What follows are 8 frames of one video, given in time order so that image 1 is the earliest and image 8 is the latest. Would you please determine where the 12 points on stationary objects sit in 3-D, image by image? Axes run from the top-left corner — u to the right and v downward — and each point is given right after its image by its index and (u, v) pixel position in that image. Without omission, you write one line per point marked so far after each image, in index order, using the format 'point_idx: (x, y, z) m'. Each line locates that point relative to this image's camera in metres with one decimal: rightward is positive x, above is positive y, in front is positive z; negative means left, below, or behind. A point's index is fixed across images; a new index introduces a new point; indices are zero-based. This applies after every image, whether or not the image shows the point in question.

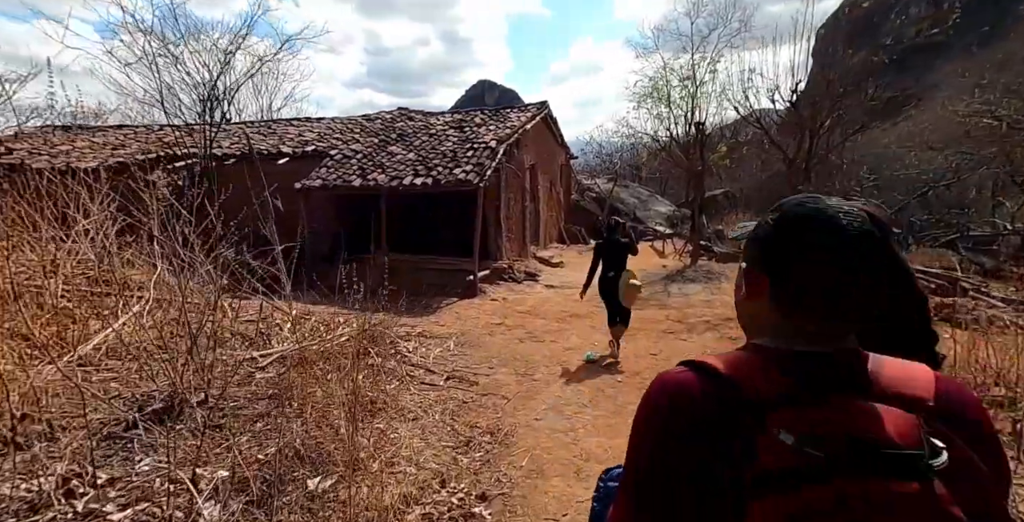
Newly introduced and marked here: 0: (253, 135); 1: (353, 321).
0: (-6.3, +3.1, +13.3) m
1: (-1.9, -0.7, +6.5) m
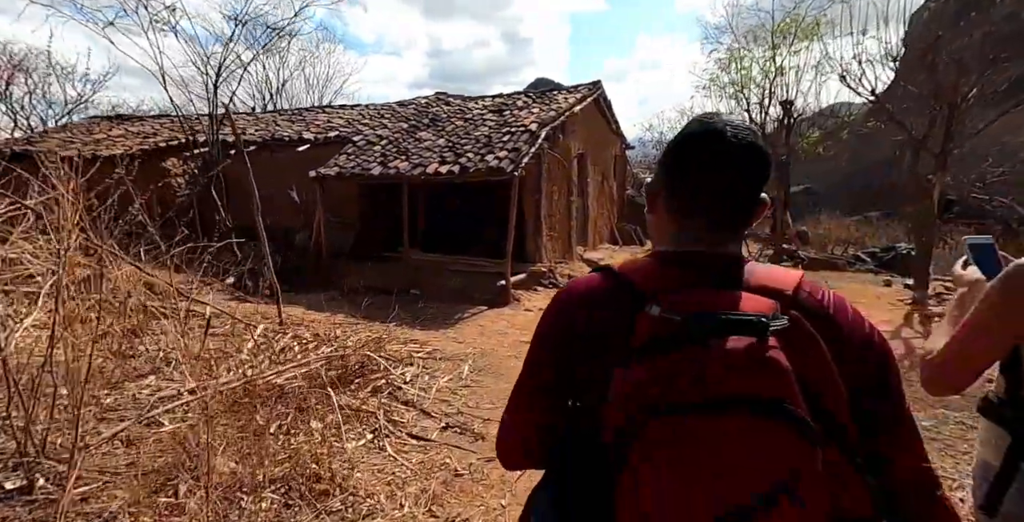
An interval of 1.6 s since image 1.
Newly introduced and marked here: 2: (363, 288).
0: (-5.3, +3.2, +12.3) m
1: (-1.6, -0.7, +5.2) m
2: (-2.4, -0.5, +9.1) m
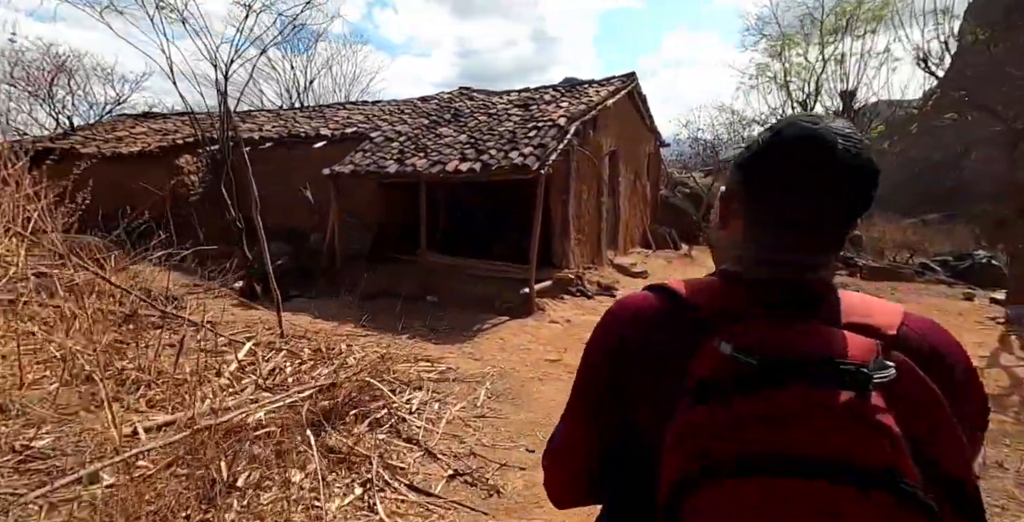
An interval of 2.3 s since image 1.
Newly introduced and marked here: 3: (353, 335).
0: (-4.7, +3.1, +11.8) m
1: (-1.4, -0.8, +4.6) m
2: (-2.0, -0.5, +8.5) m
3: (-1.8, -0.8, +6.1) m
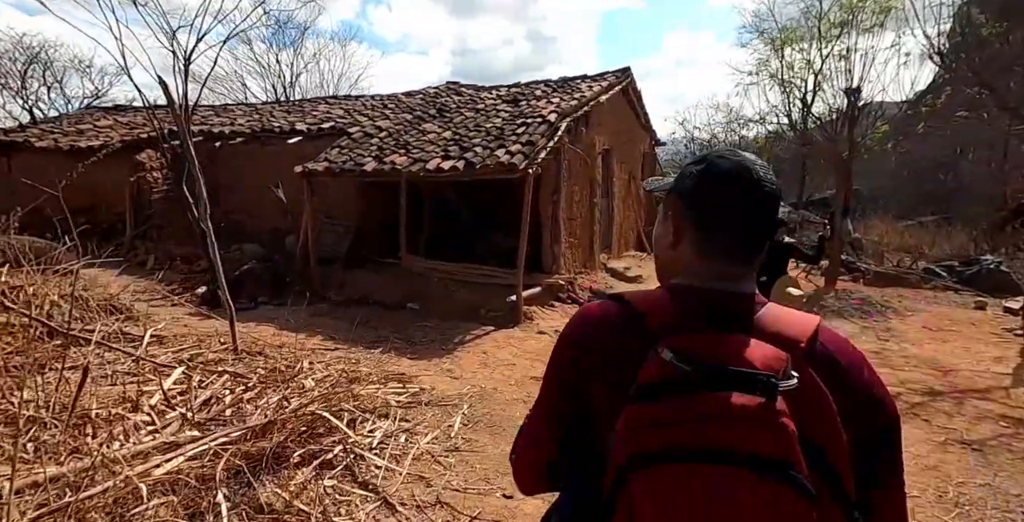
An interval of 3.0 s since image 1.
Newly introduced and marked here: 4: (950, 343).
0: (-4.9, +3.1, +11.2) m
1: (-1.6, -0.9, +4.0) m
2: (-2.3, -0.6, +8.0) m
3: (-1.9, -0.9, +5.5) m
4: (+6.7, -1.3, +8.5) m
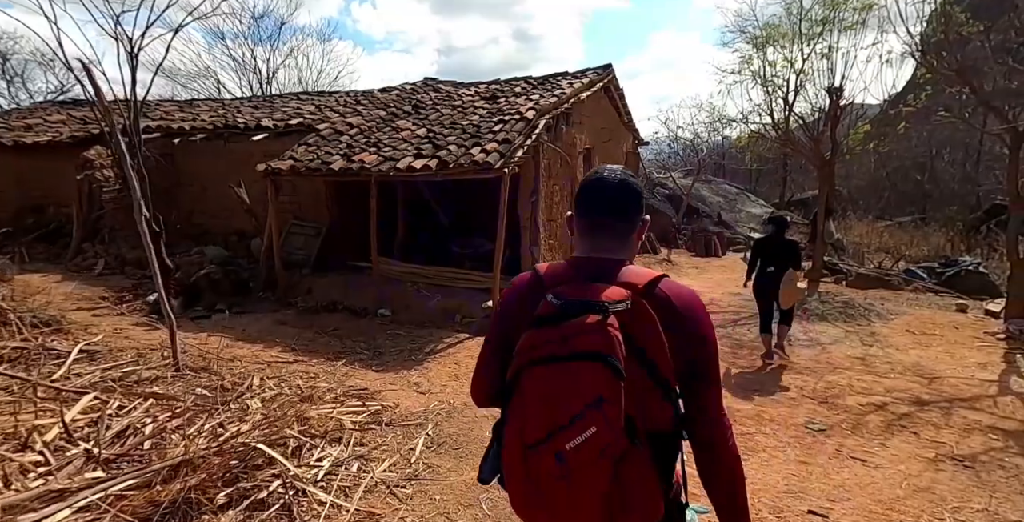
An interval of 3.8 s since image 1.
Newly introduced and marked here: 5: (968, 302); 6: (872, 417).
0: (-5.4, +3.1, +10.7) m
1: (-1.8, -1.0, +3.6) m
2: (-2.6, -0.6, +7.6) m
3: (-2.2, -0.9, +5.1) m
4: (+6.4, -1.3, +8.3) m
5: (+9.3, -0.8, +11.2) m
6: (+3.7, -1.6, +5.7) m
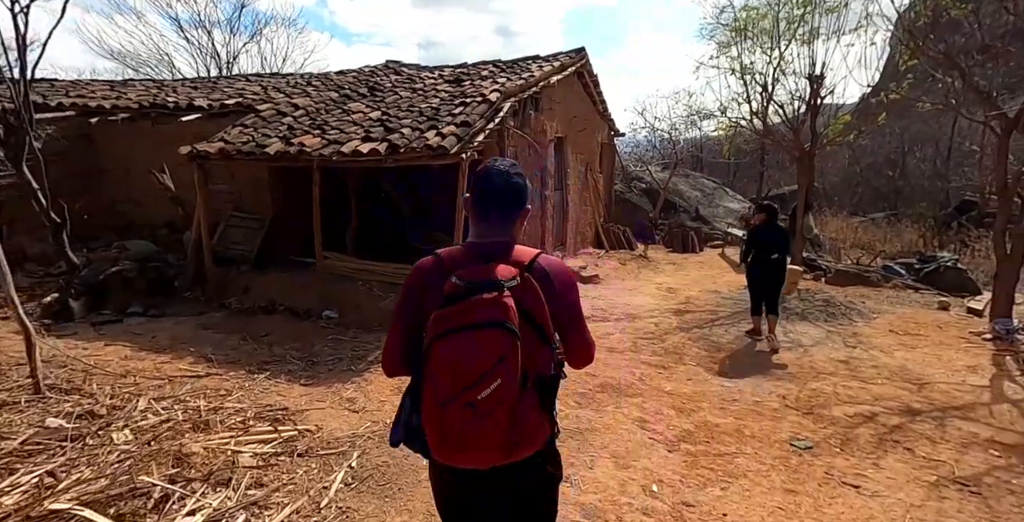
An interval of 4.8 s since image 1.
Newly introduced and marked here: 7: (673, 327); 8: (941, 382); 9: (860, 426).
0: (-6.0, +3.1, +9.8) m
1: (-2.2, -0.9, +2.9) m
2: (-3.1, -0.6, +6.8) m
3: (-2.6, -0.9, +4.4) m
4: (+5.8, -1.3, +7.9) m
5: (+8.7, -0.8, +10.9) m
6: (+3.3, -1.6, +5.2) m
7: (+2.6, -1.0, +8.7) m
8: (+5.1, -1.4, +6.5) m
9: (+3.3, -1.6, +5.2) m
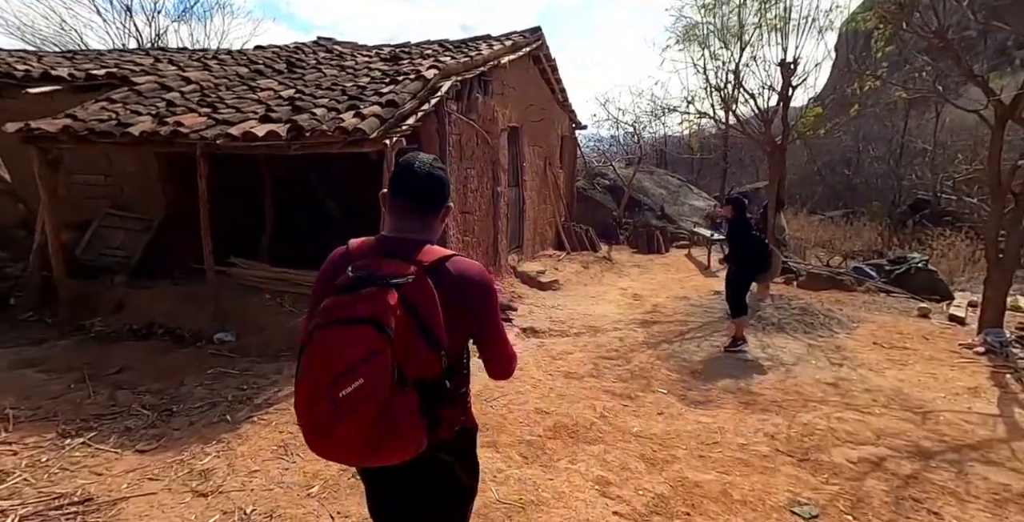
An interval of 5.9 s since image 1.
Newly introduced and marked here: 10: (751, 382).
0: (-6.8, +3.0, +8.2) m
1: (-2.6, -1.1, +1.5) m
2: (-3.7, -0.7, +5.4) m
3: (-3.1, -1.0, +3.0) m
4: (+5.1, -1.4, +7.1) m
5: (+7.7, -0.8, +10.2) m
6: (+2.7, -1.7, +4.2) m
7: (+1.8, -1.1, +7.6) m
8: (+4.5, -1.5, +5.6) m
9: (+2.8, -1.7, +4.3) m
10: (+2.7, -1.4, +6.3) m
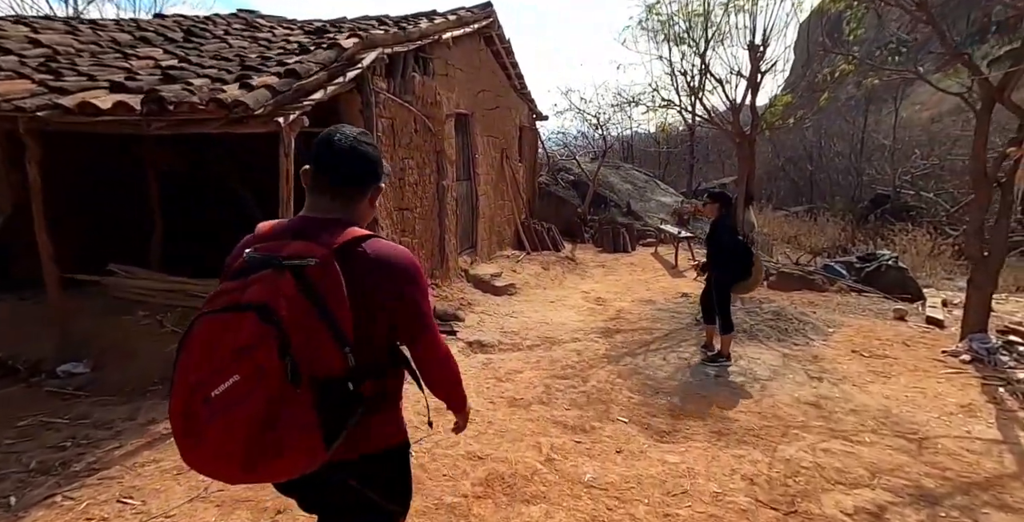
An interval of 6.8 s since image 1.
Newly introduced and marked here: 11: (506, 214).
0: (-7.6, +2.9, +6.9) m
1: (-3.0, -1.2, +0.4) m
2: (-4.3, -0.8, +4.2) m
3: (-3.6, -1.1, +1.9) m
4: (+4.4, -1.4, +6.4) m
5: (+6.9, -0.8, +9.7) m
6: (+2.2, -1.8, +3.4) m
7: (+1.1, -1.2, +6.8) m
8: (+3.9, -1.6, +4.9) m
9: (+2.3, -1.7, +3.5) m
10: (+2.1, -1.4, +5.5) m
11: (0.0, +0.9, +11.2) m
